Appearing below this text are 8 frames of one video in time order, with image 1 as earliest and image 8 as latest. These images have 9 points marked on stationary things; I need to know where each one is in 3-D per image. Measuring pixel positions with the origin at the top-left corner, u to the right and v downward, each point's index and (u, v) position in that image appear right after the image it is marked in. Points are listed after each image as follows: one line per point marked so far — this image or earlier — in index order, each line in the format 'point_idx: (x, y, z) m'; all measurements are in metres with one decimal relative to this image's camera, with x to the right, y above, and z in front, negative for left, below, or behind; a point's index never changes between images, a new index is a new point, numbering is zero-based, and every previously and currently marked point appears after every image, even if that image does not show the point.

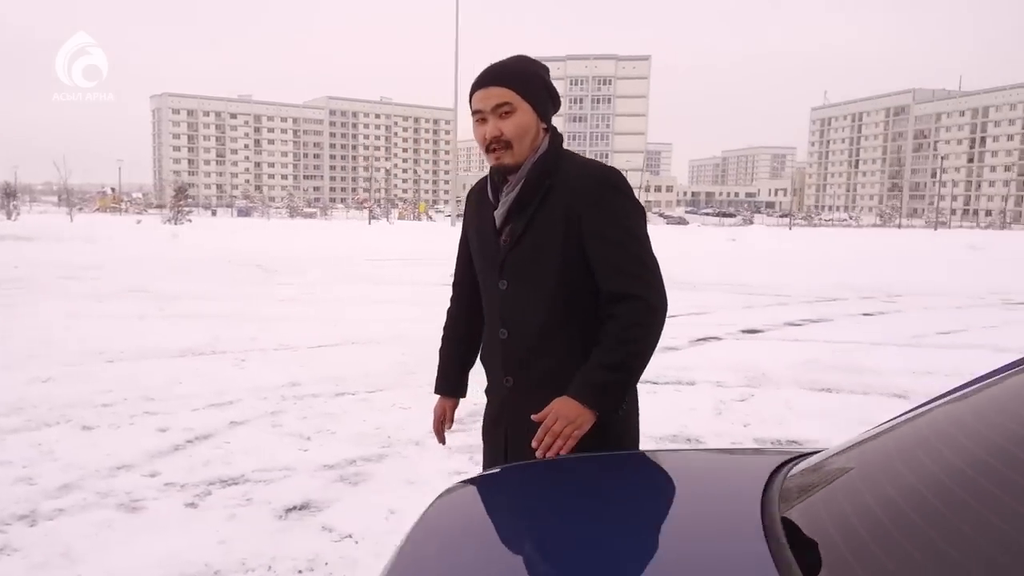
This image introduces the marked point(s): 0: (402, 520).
0: (-0.5, -1.0, +3.3) m
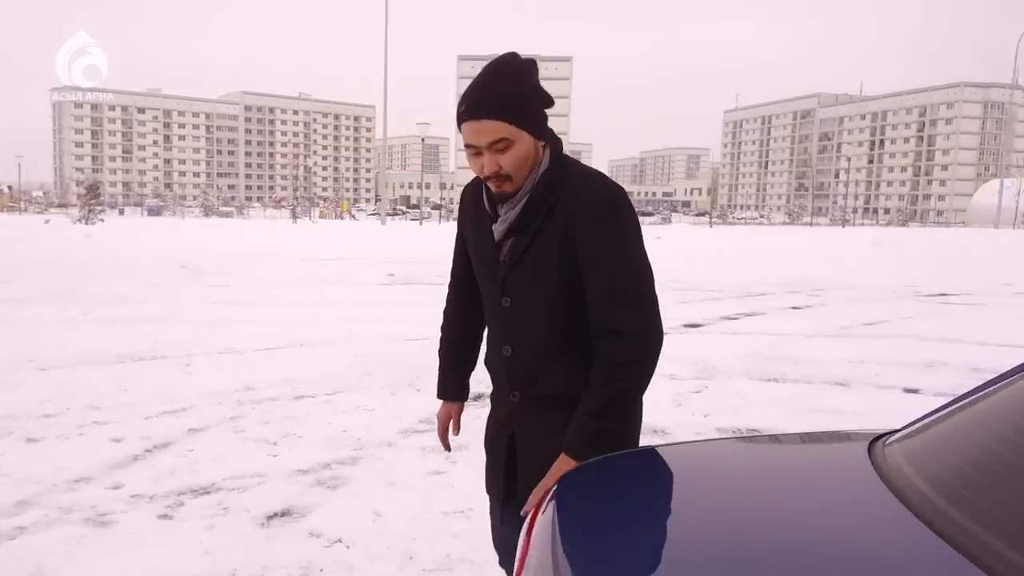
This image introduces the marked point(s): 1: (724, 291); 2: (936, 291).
0: (-0.5, -1.0, +3.3) m
1: (+3.2, -0.1, +11.2) m
2: (+6.3, 0.0, +11.1) m
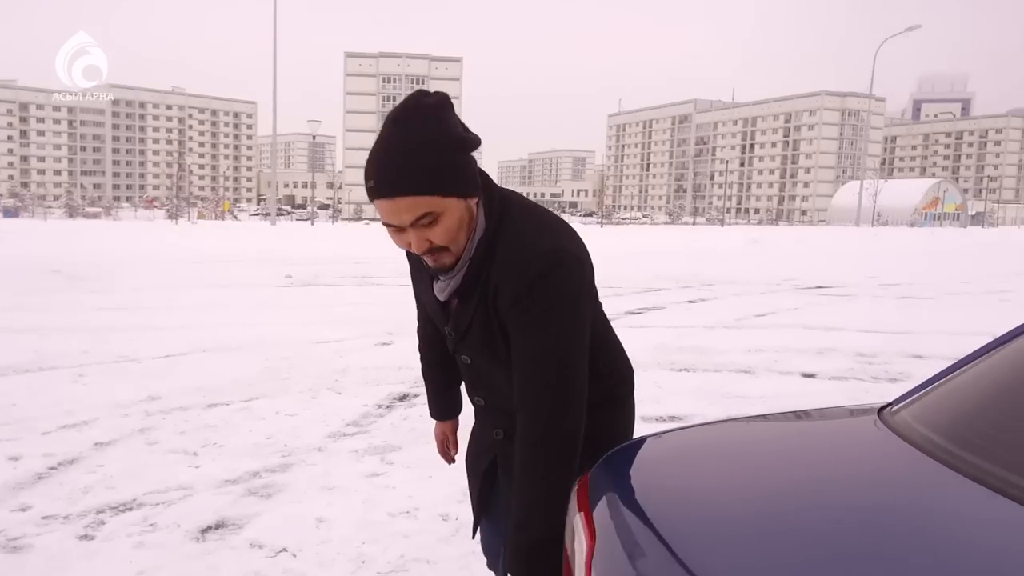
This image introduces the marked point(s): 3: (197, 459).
0: (-0.8, -1.0, +3.2) m
1: (+1.7, 0.0, +11.6) m
2: (+4.8, +0.1, +11.9) m
3: (-1.7, -0.9, +3.9) m
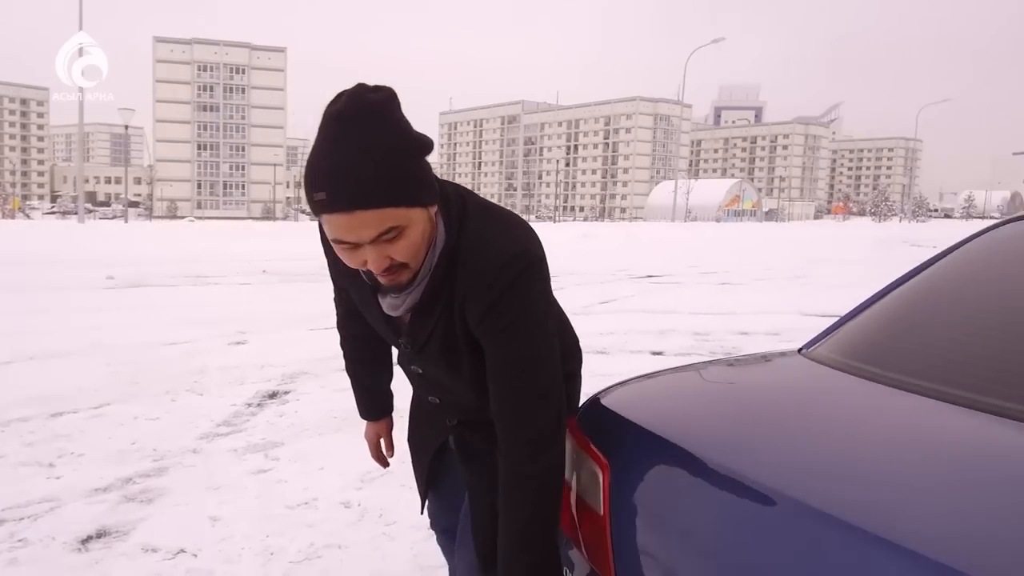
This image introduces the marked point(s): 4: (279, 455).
0: (-1.2, -1.0, +3.1) m
1: (-0.7, +0.1, +11.8) m
2: (+2.2, +0.2, +12.8) m
3: (-2.2, -0.9, +3.5) m
4: (-1.2, -0.9, +3.9) m
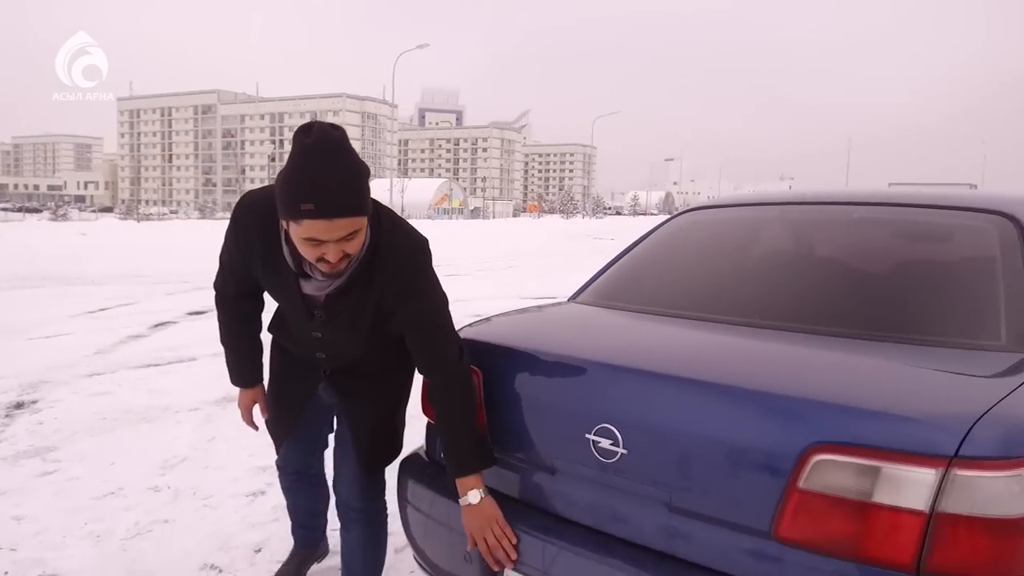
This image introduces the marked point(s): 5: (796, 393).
0: (-2.0, -1.0, +3.1) m
1: (-4.9, 0.0, +11.3) m
2: (-2.6, +0.3, +13.4) m
3: (-3.1, -0.9, +3.1) m
4: (-2.4, -0.9, +3.8) m
5: (+0.5, -0.2, +1.4) m
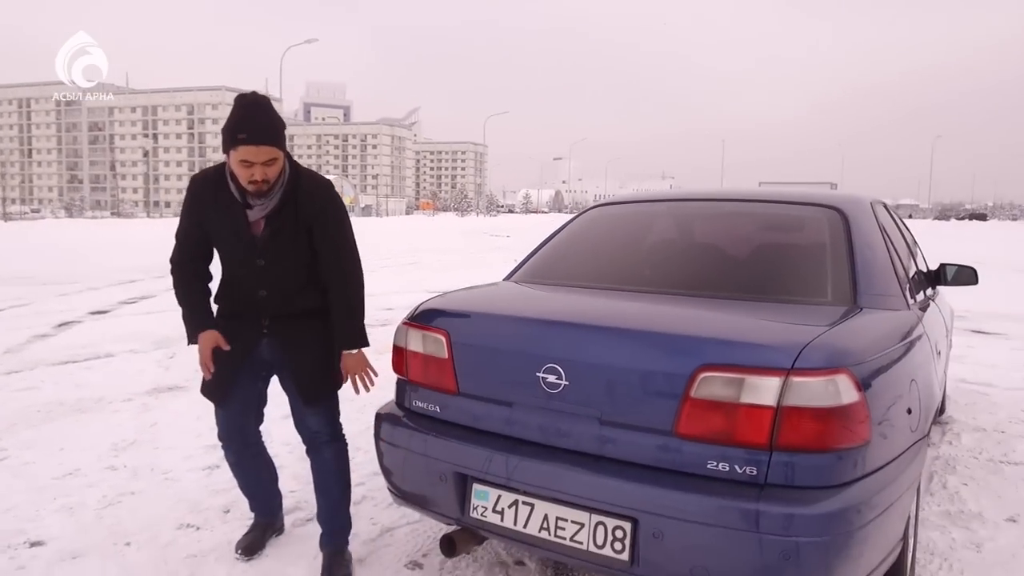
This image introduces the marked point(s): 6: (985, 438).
0: (-2.2, -0.9, +3.3) m
1: (-6.3, 0.0, +11.0) m
2: (-4.4, +0.4, +13.4) m
3: (-3.4, -0.9, +3.2) m
4: (-2.7, -0.9, +4.0) m
5: (+0.5, -0.1, +2.0) m
6: (+2.8, -0.9, +4.4) m
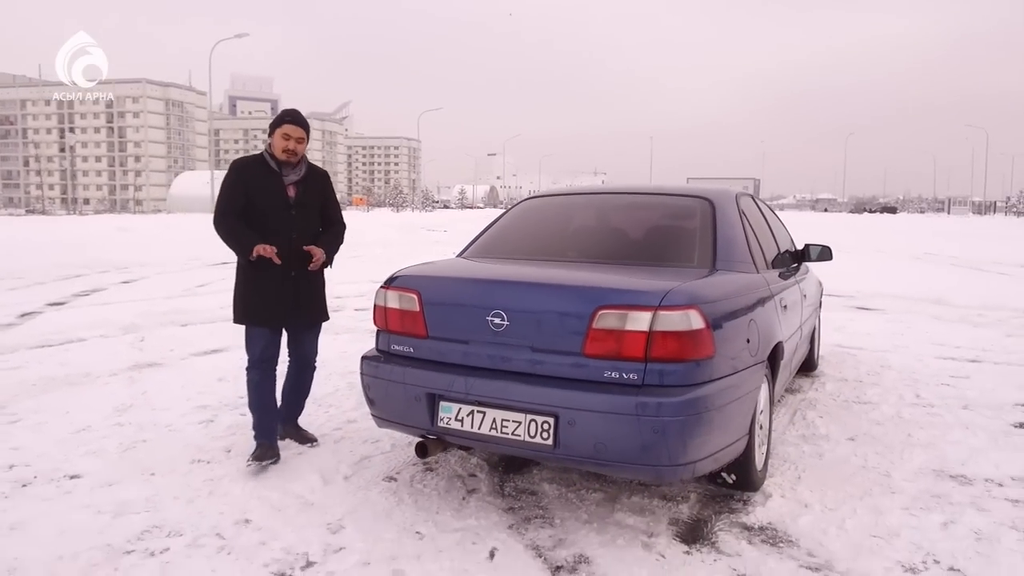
0: (-2.5, -0.8, +3.9) m
1: (-7.3, +0.1, +11.2) m
2: (-5.5, +0.5, +13.8) m
3: (-3.6, -0.8, +3.7) m
4: (-3.0, -0.8, +4.5) m
5: (+0.3, 0.0, +2.8) m
6: (+2.5, -0.7, +5.5) m
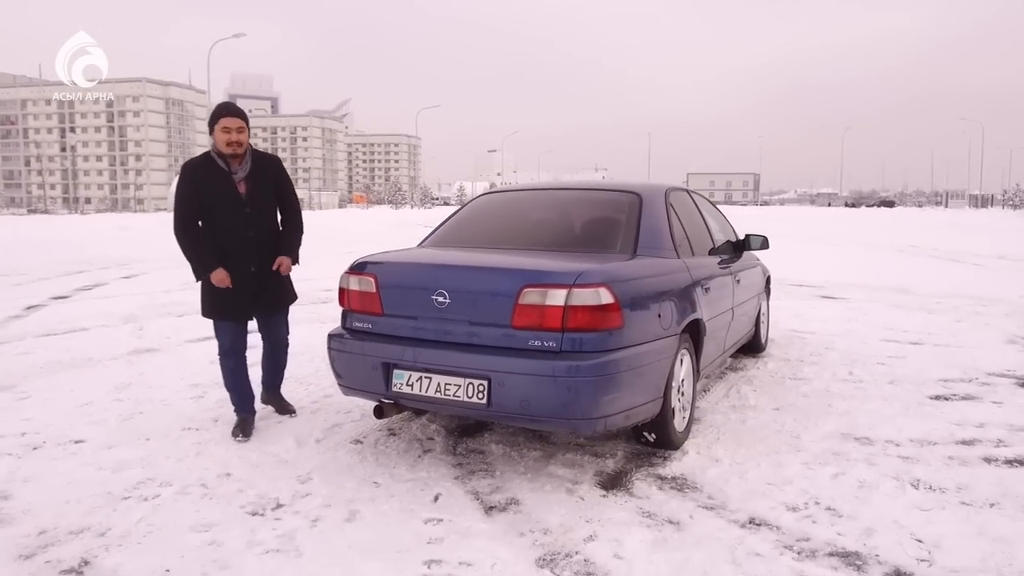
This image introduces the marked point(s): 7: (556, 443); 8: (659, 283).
0: (-2.8, -0.8, +4.4) m
1: (-7.5, +0.2, +11.7) m
2: (-5.8, +0.6, +14.3) m
3: (-3.9, -0.8, +4.2) m
4: (-3.3, -0.7, +5.0) m
5: (0.0, +0.1, +3.3) m
6: (+2.2, -0.6, +5.9) m
7: (+0.2, -0.8, +4.0) m
8: (+0.7, 0.0, +3.6) m
